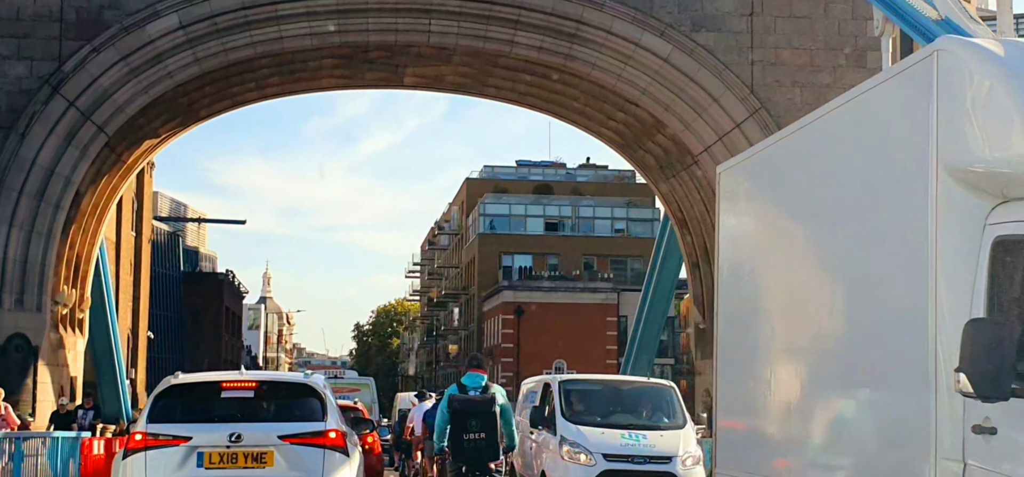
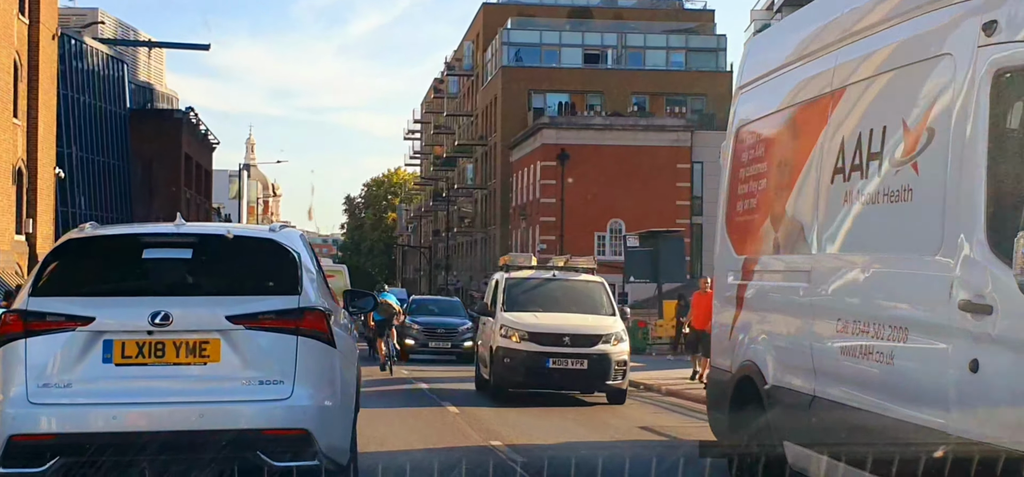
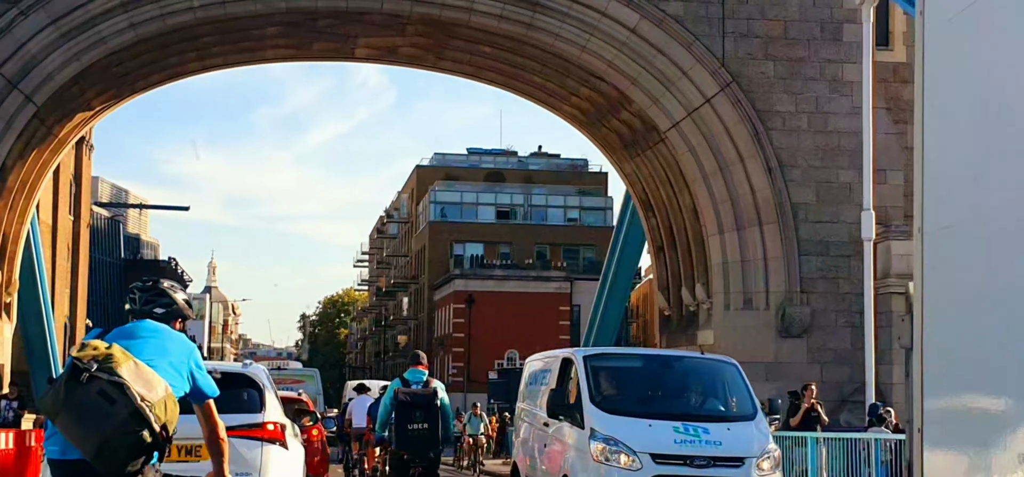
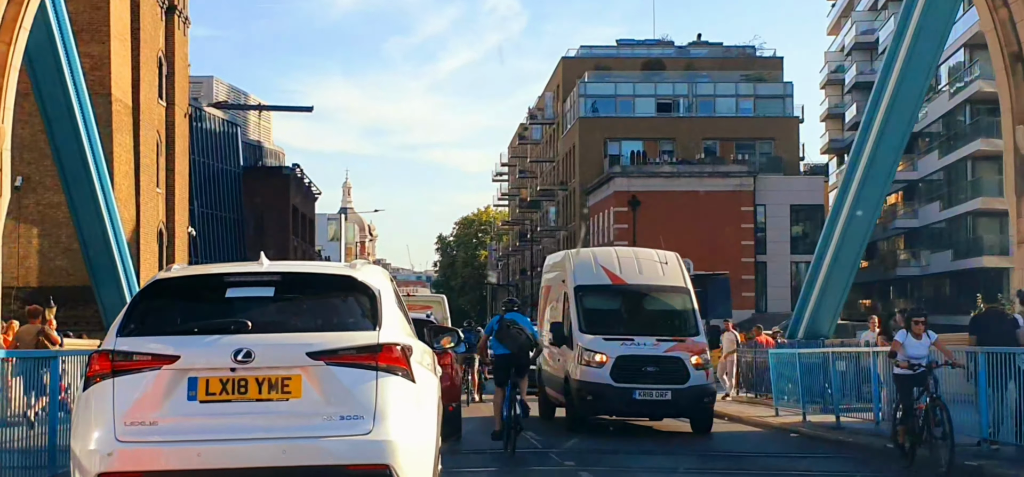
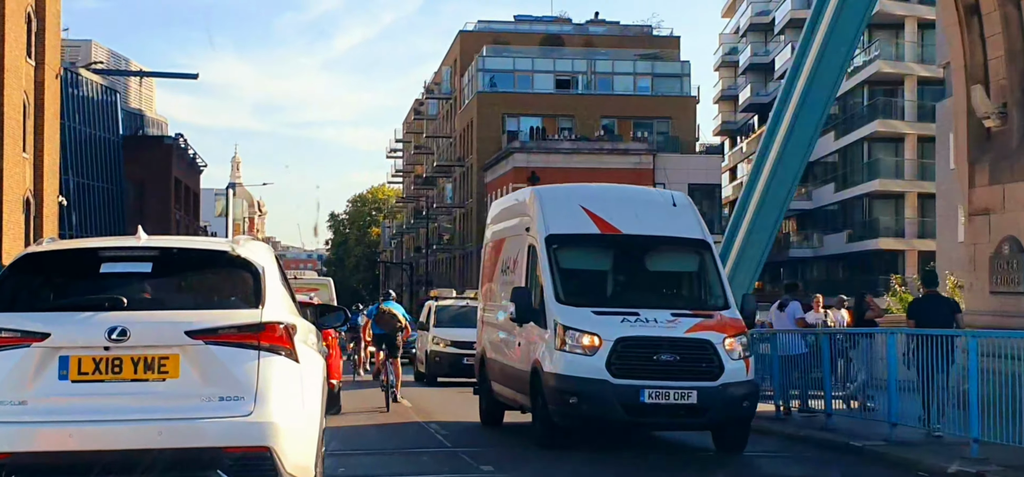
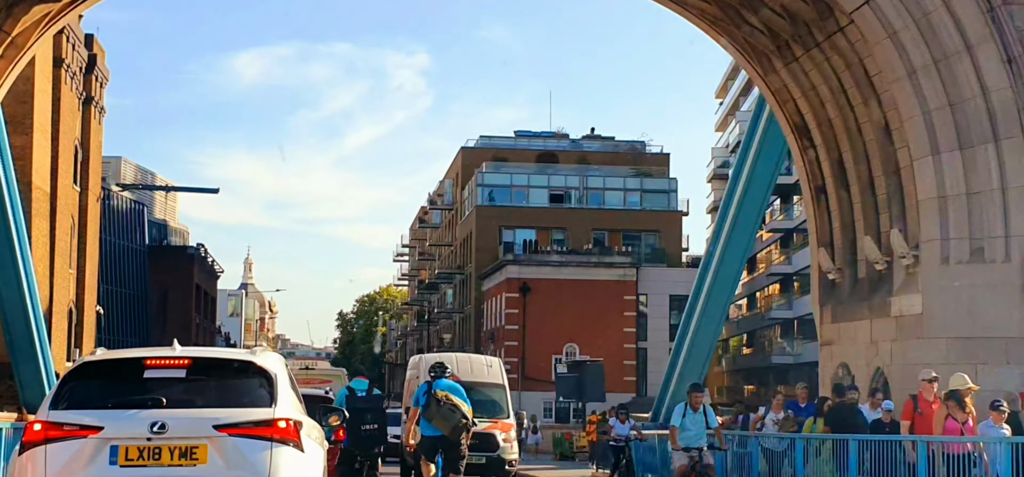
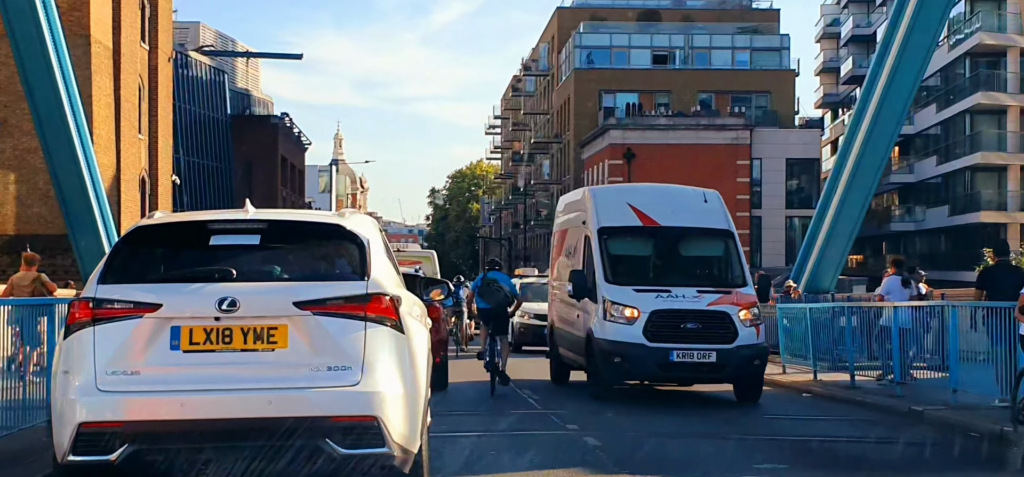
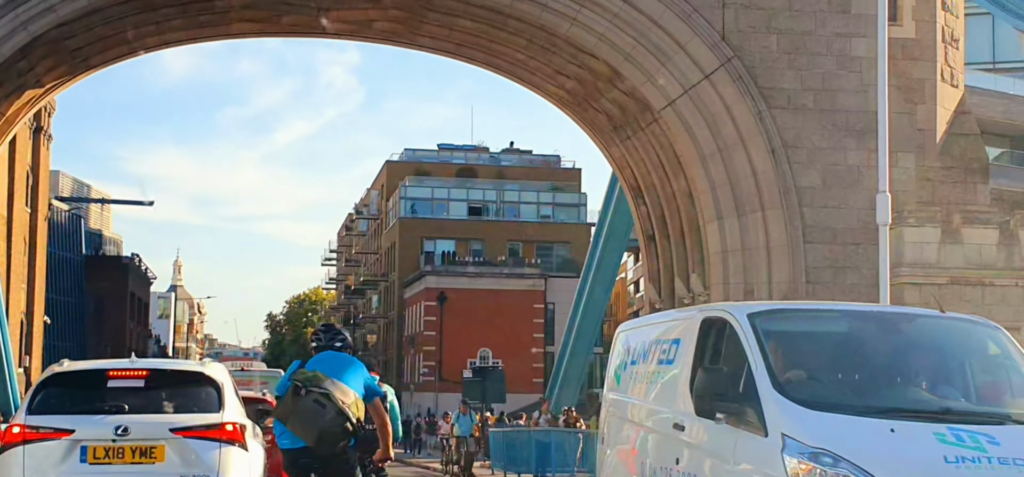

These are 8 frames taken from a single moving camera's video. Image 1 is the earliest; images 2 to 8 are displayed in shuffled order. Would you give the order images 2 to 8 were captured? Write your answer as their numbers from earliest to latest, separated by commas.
3, 8, 6, 4, 7, 5, 2
